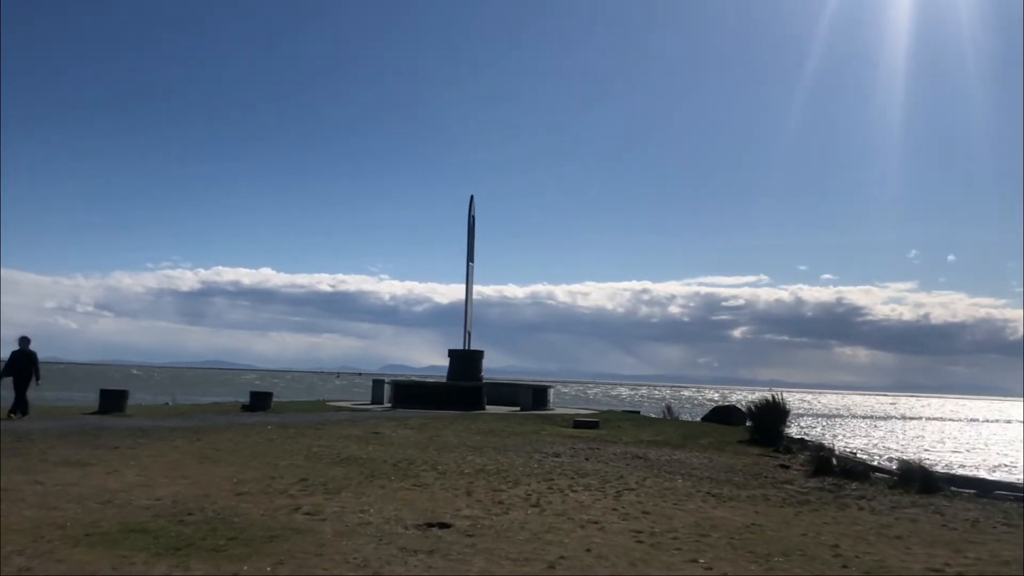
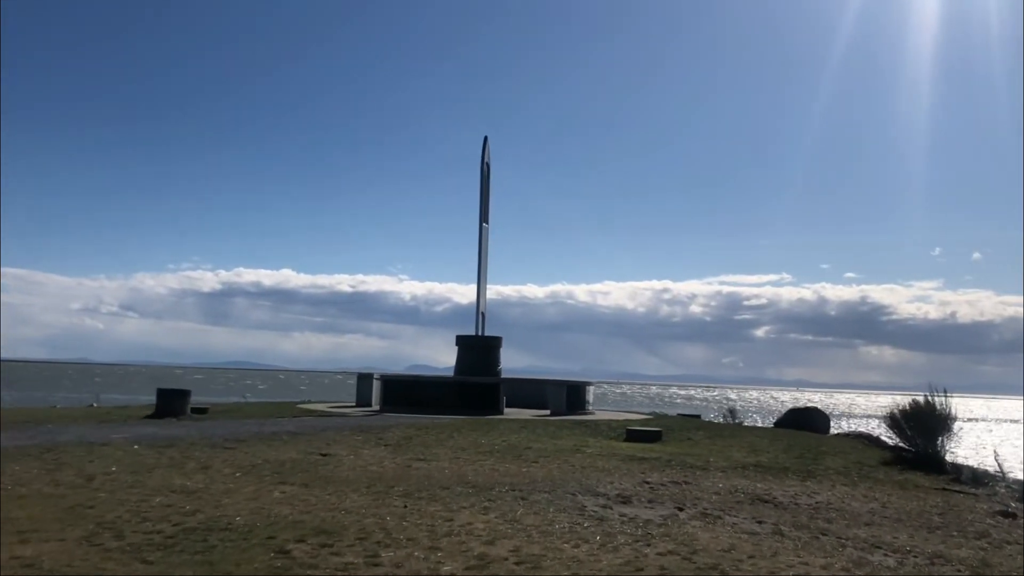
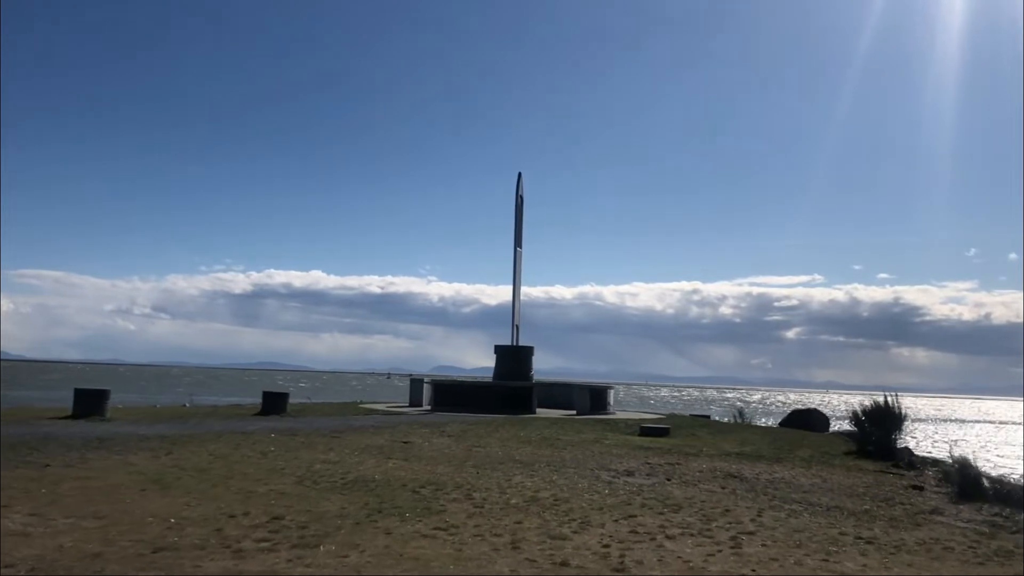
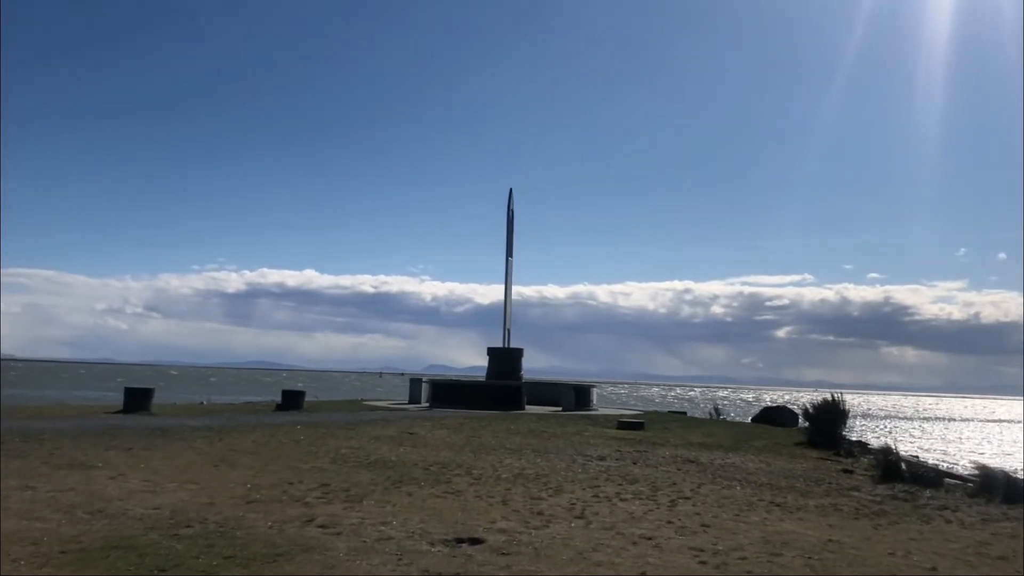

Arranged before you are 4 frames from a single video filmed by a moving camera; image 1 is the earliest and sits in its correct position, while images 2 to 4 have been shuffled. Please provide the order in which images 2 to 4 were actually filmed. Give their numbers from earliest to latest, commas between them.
4, 3, 2
